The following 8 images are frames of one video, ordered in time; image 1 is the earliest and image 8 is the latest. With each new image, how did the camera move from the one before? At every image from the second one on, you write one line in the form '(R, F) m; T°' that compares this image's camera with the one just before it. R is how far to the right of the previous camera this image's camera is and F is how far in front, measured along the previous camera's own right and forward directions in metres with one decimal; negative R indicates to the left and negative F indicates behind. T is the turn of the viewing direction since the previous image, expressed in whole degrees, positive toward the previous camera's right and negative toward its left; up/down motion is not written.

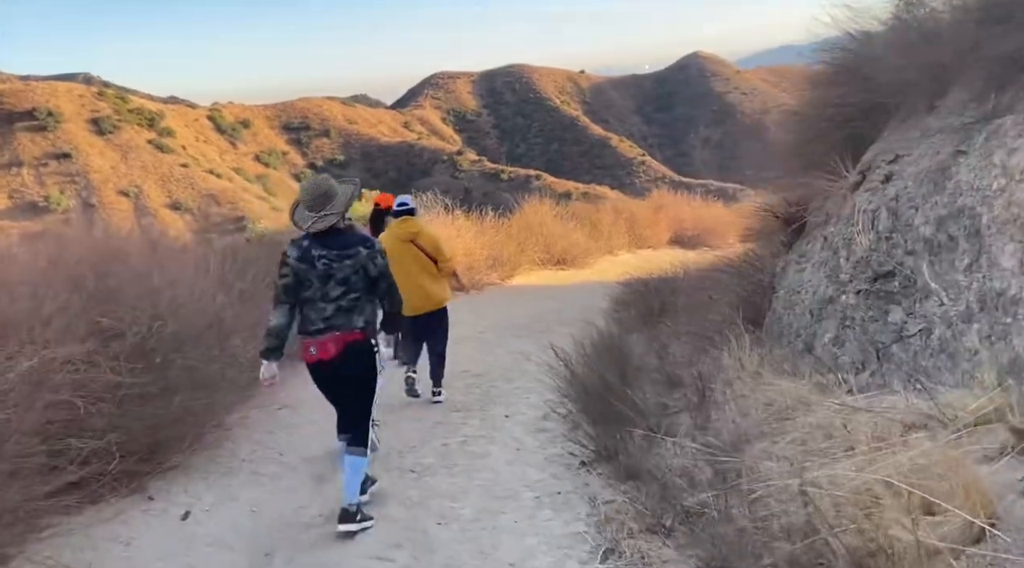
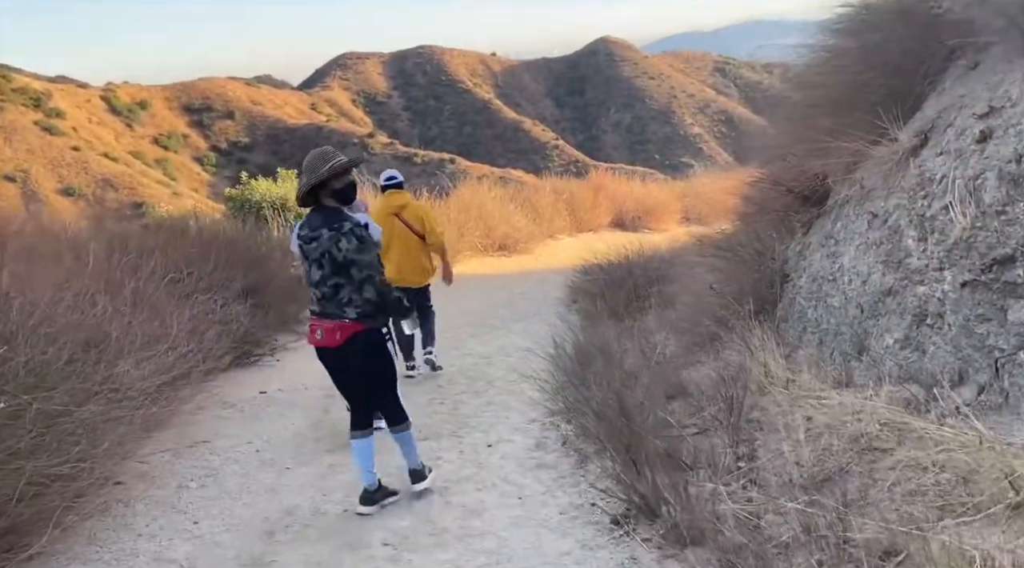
(-0.4, +1.6) m; +5°
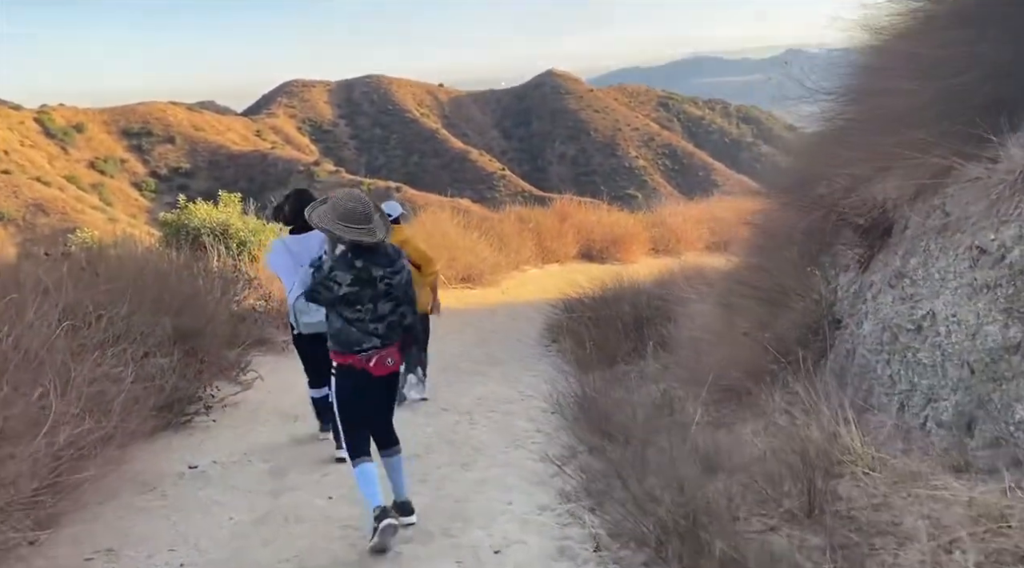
(-0.3, +1.4) m; +3°
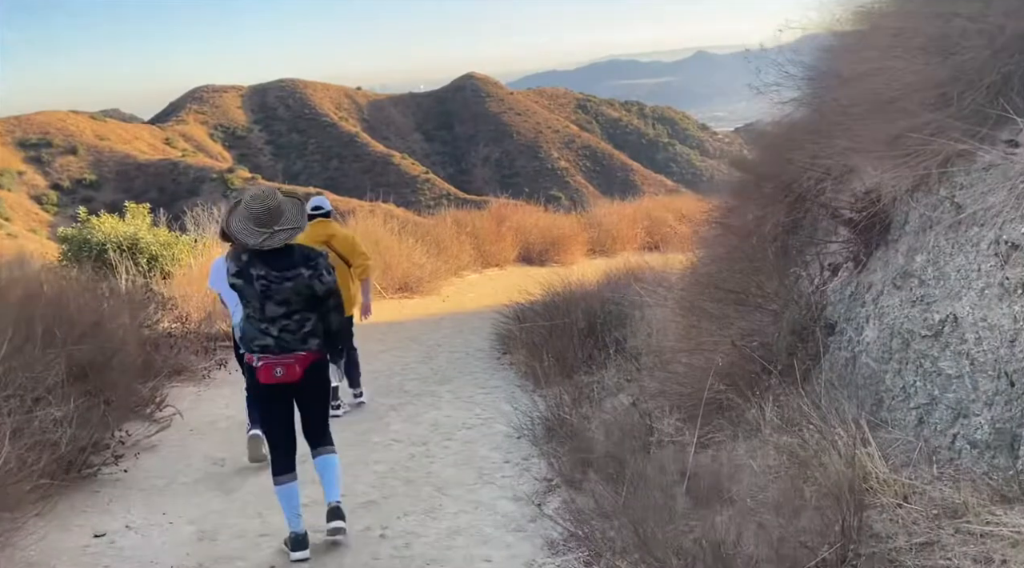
(-0.2, +0.8) m; +4°
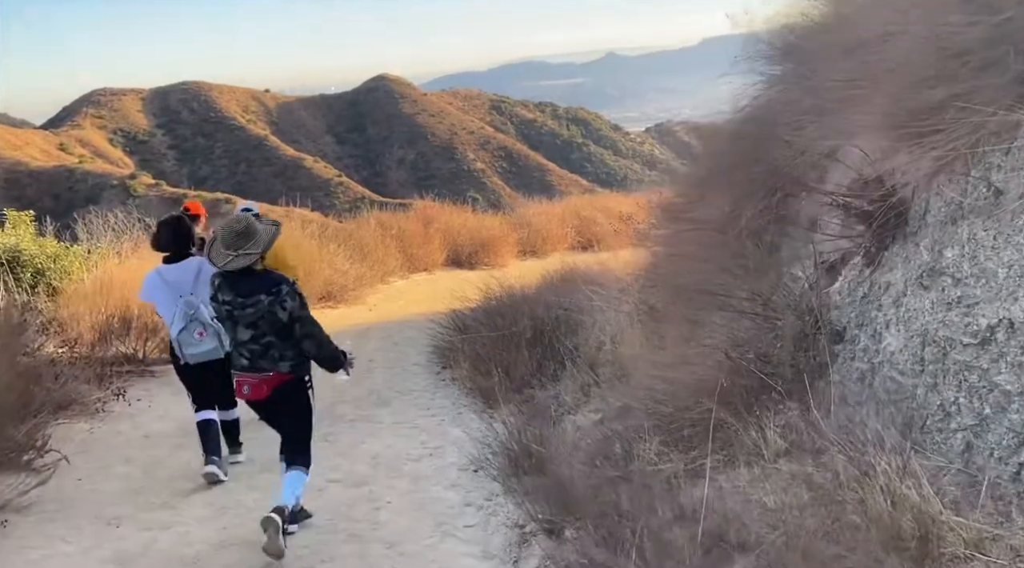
(-0.2, +0.9) m; +5°
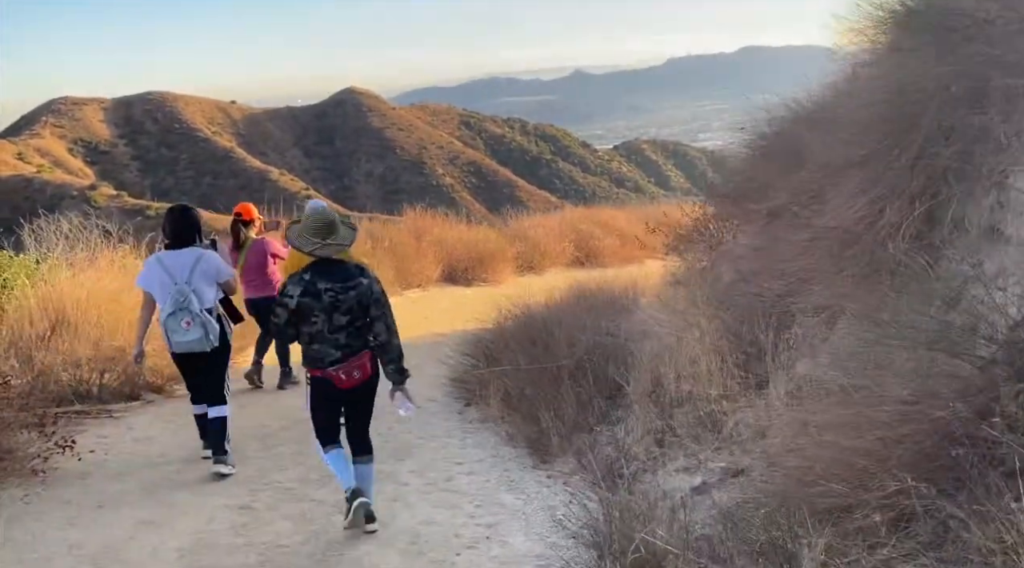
(-0.6, +1.6) m; +2°
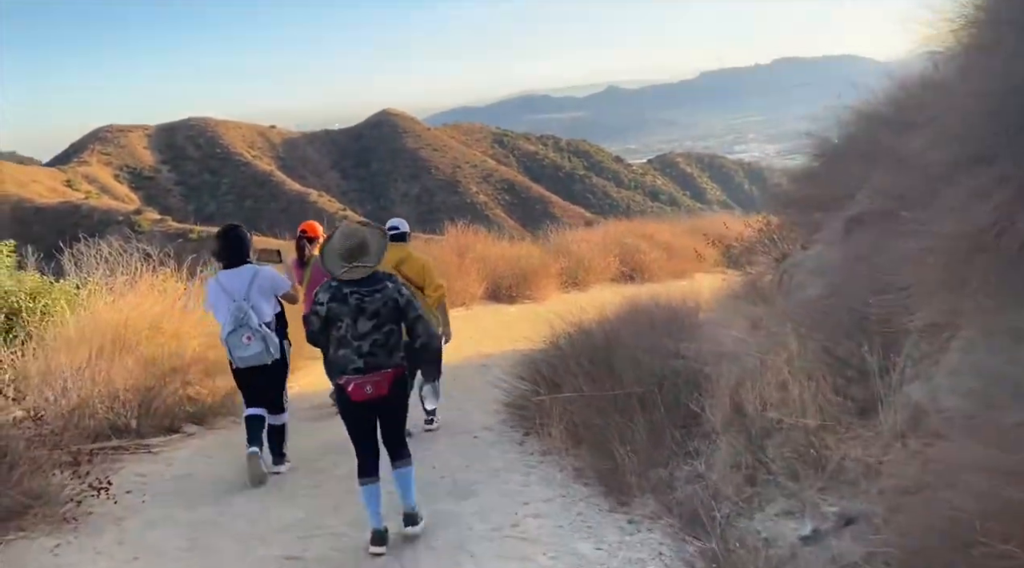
(-0.2, +0.6) m; -2°
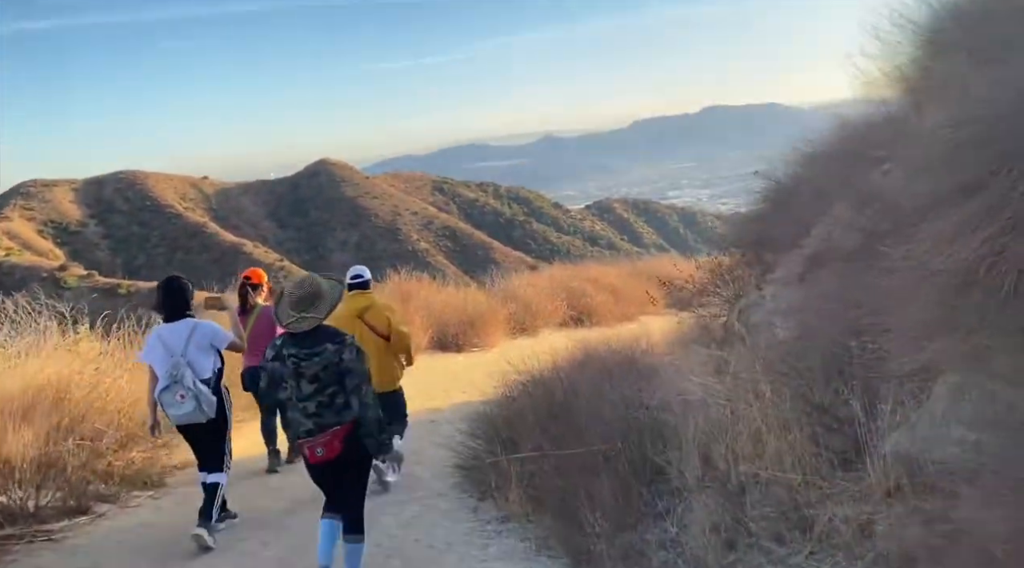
(0.0, +0.6) m; +3°
